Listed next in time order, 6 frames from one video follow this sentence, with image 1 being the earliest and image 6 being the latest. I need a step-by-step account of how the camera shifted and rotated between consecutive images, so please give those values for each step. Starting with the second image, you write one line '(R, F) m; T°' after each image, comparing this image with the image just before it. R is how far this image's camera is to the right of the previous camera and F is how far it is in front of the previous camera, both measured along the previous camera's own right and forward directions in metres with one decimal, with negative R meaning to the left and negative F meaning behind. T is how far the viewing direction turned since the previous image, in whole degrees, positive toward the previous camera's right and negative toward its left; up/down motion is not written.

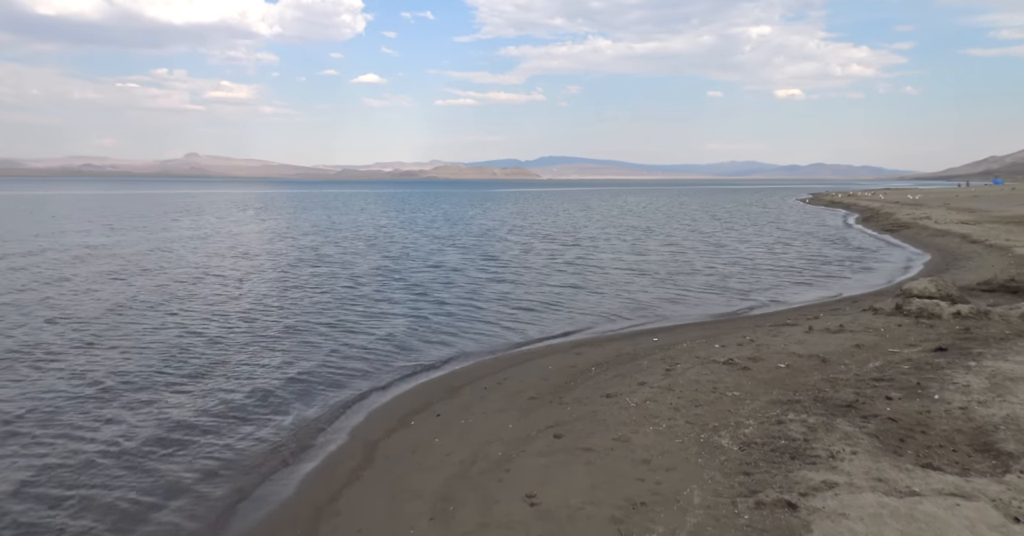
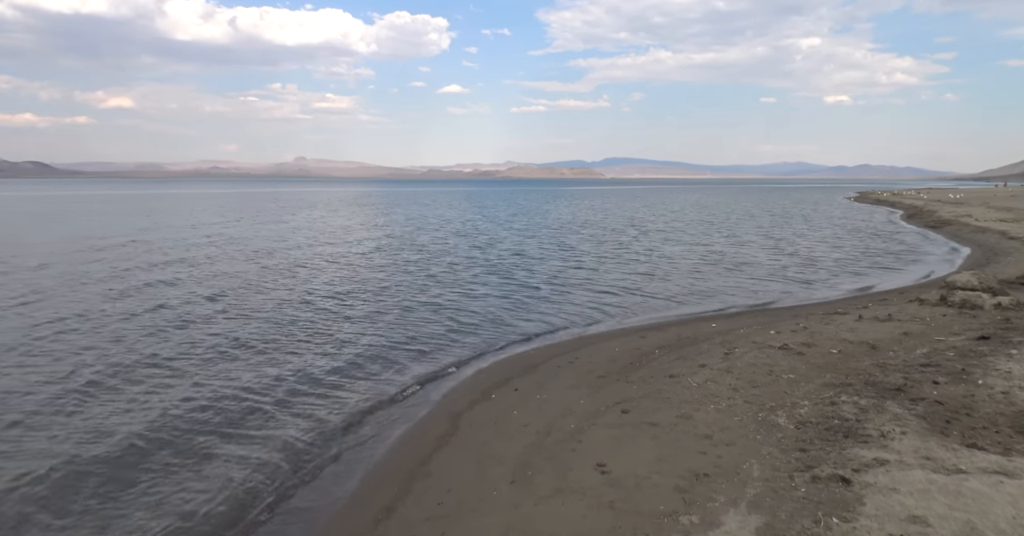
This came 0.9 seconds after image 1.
(-0.9, -1.0) m; -2°
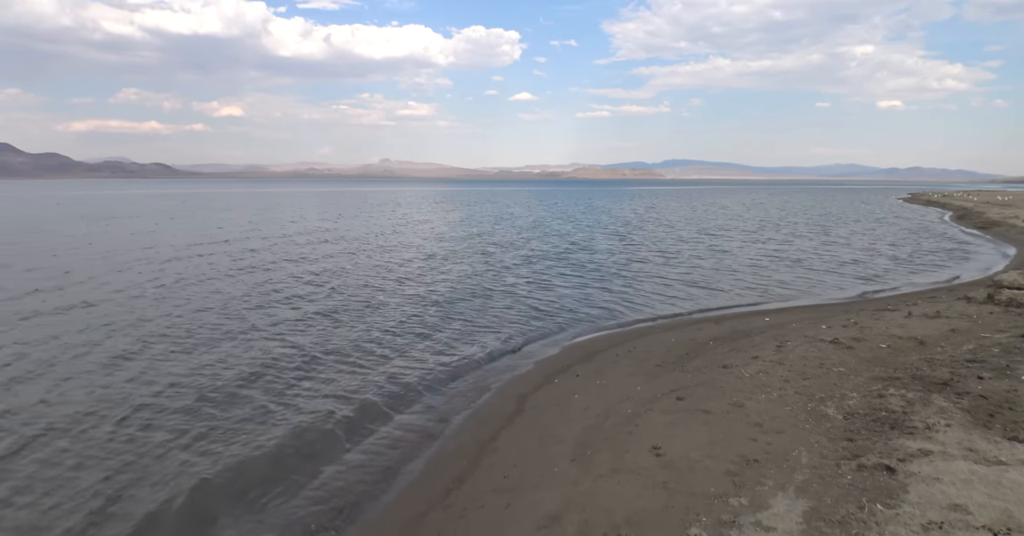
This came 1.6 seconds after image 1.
(-0.6, -0.9) m; -3°
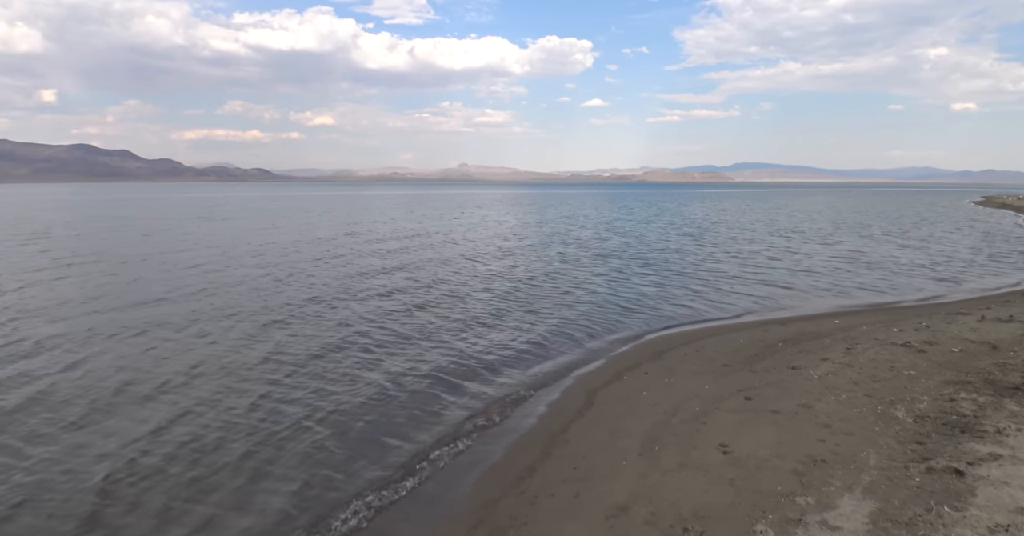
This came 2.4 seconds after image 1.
(-0.6, -0.5) m; -4°
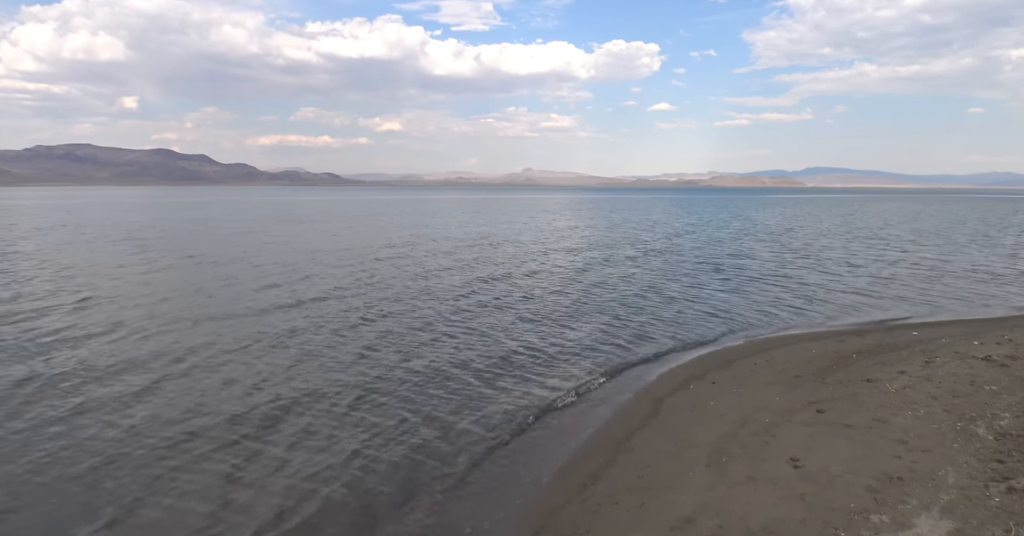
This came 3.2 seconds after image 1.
(-0.6, 0.0) m; -3°
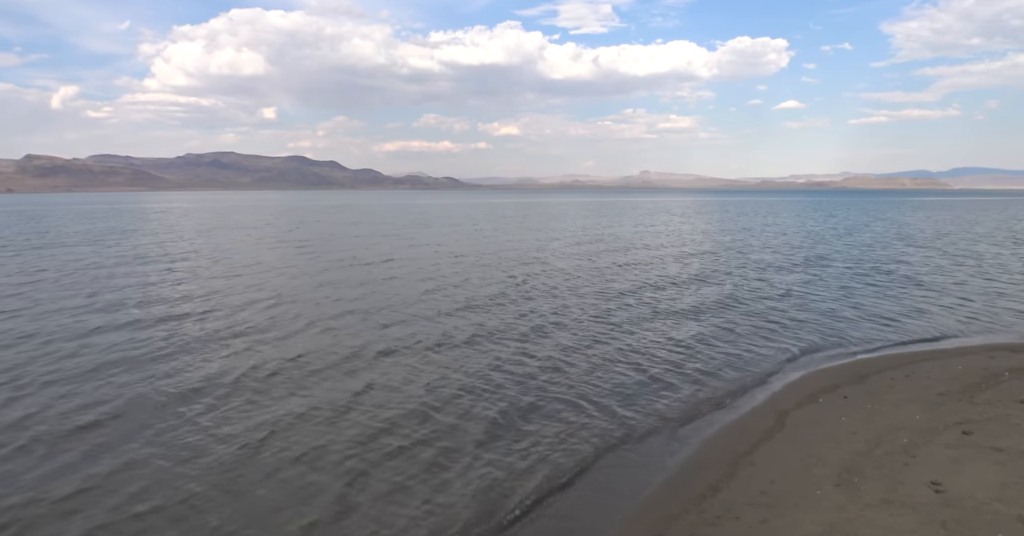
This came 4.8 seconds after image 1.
(-0.8, -0.1) m; -8°
